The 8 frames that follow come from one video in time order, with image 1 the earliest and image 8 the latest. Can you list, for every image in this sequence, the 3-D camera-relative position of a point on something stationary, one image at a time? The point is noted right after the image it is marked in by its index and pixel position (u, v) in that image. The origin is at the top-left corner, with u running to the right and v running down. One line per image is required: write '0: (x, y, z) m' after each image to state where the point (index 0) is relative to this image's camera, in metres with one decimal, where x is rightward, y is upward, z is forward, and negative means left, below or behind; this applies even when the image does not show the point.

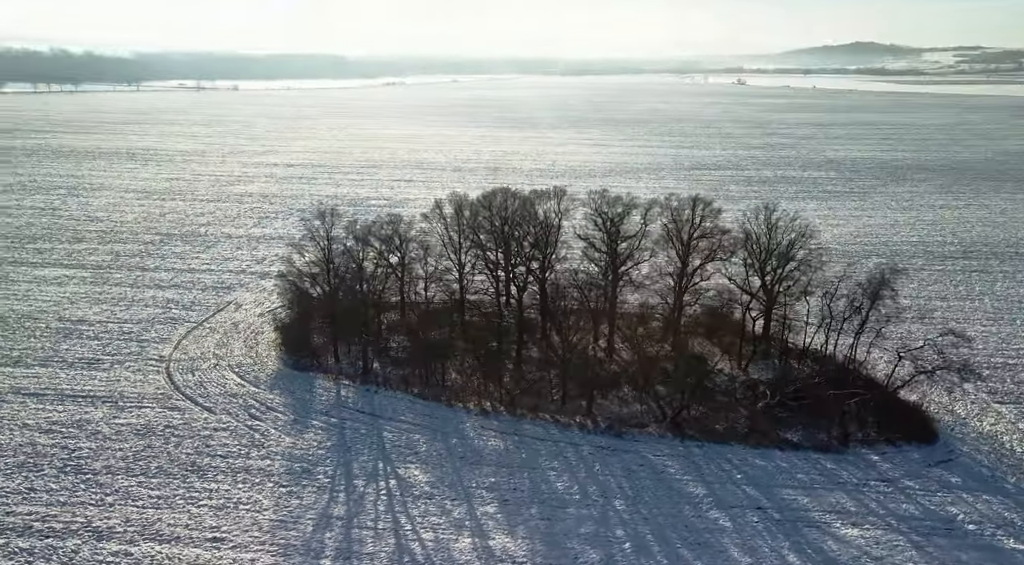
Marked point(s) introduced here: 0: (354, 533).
0: (-4.3, -6.8, +19.7) m
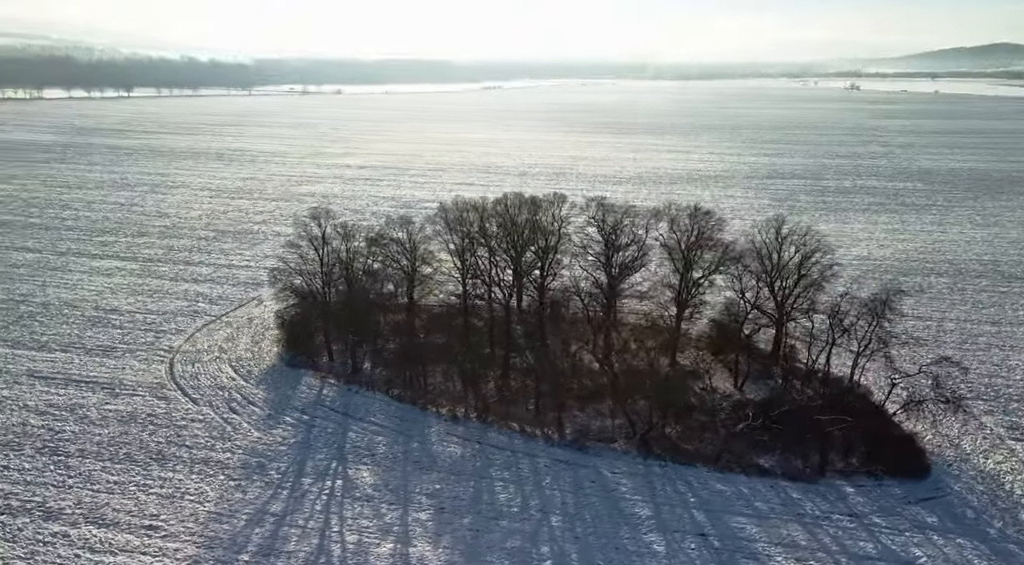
0: (-6.3, -6.7, +19.9) m
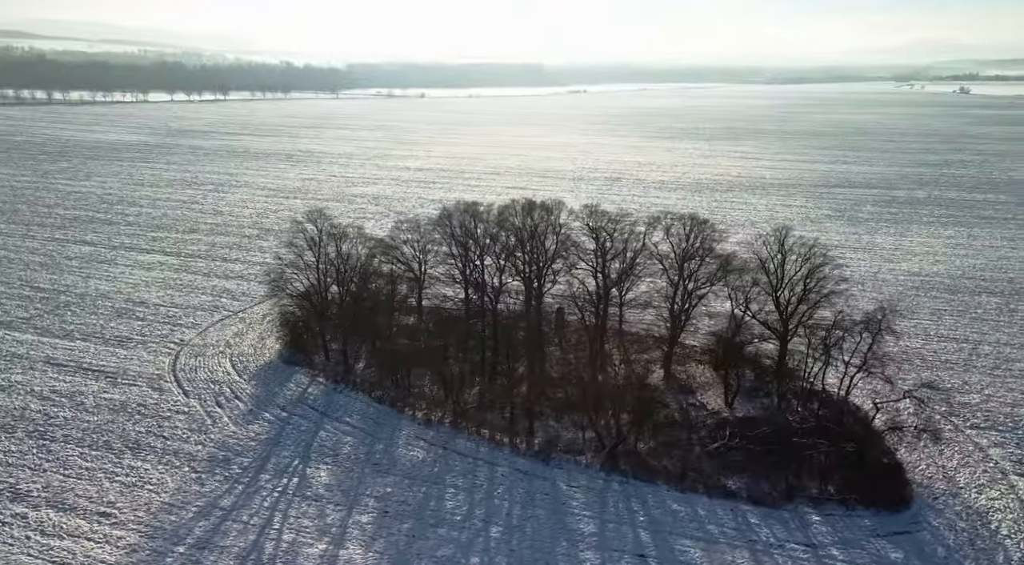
0: (-8.0, -6.7, +20.2) m
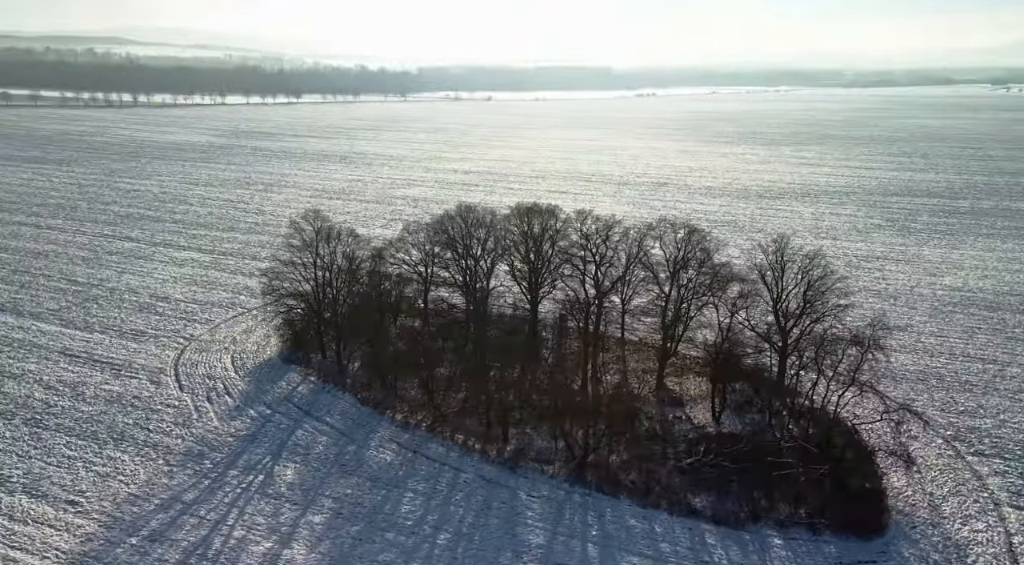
0: (-9.4, -6.7, +20.7) m
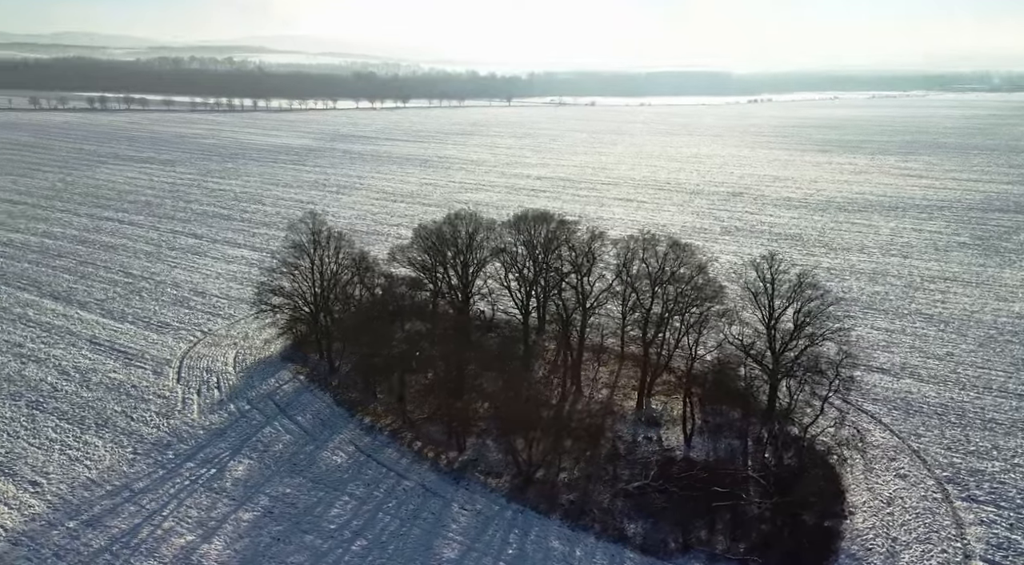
0: (-11.5, -6.6, +21.6) m
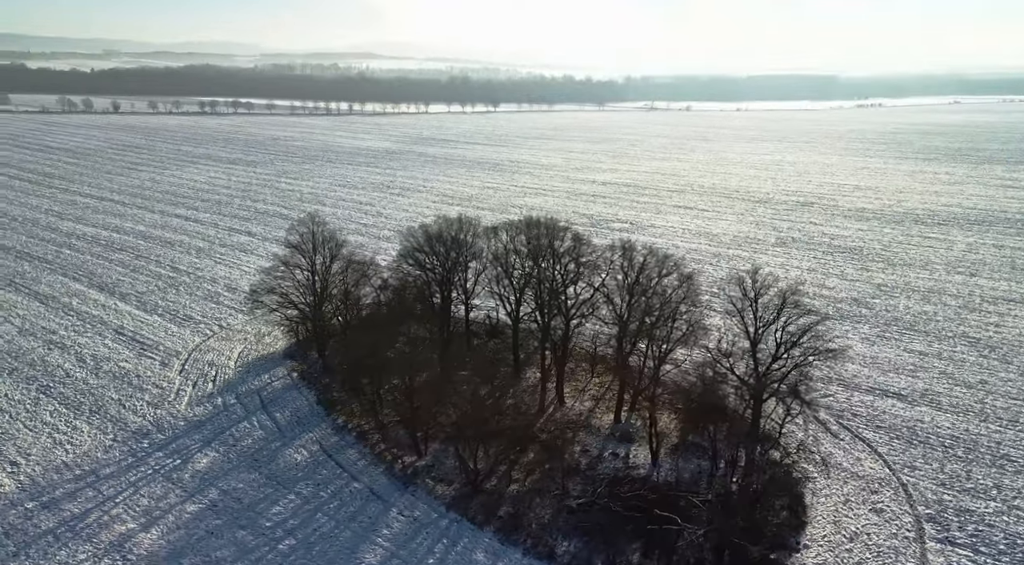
0: (-13.3, -6.4, +22.6) m
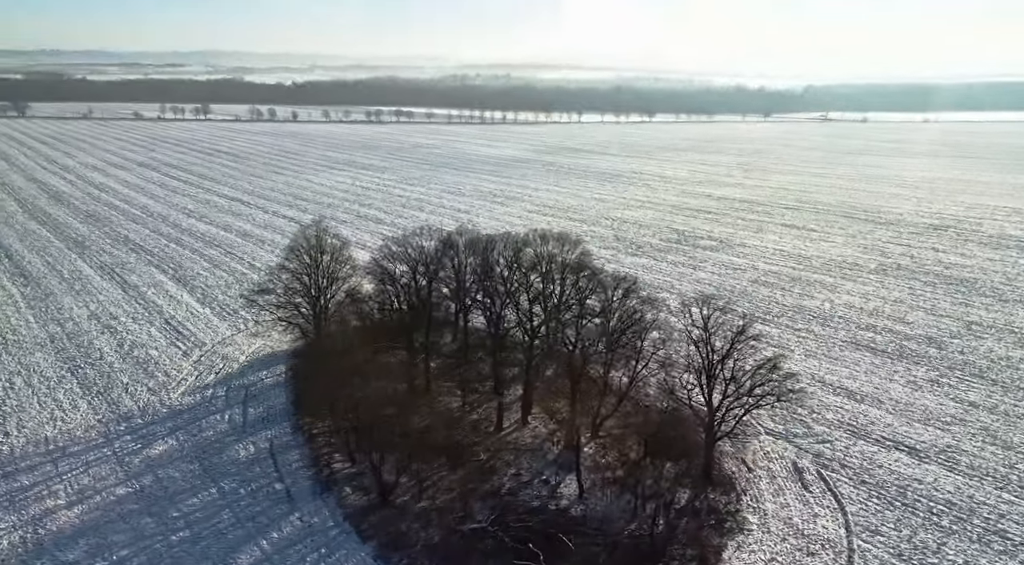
0: (-16.0, -6.2, +25.0) m
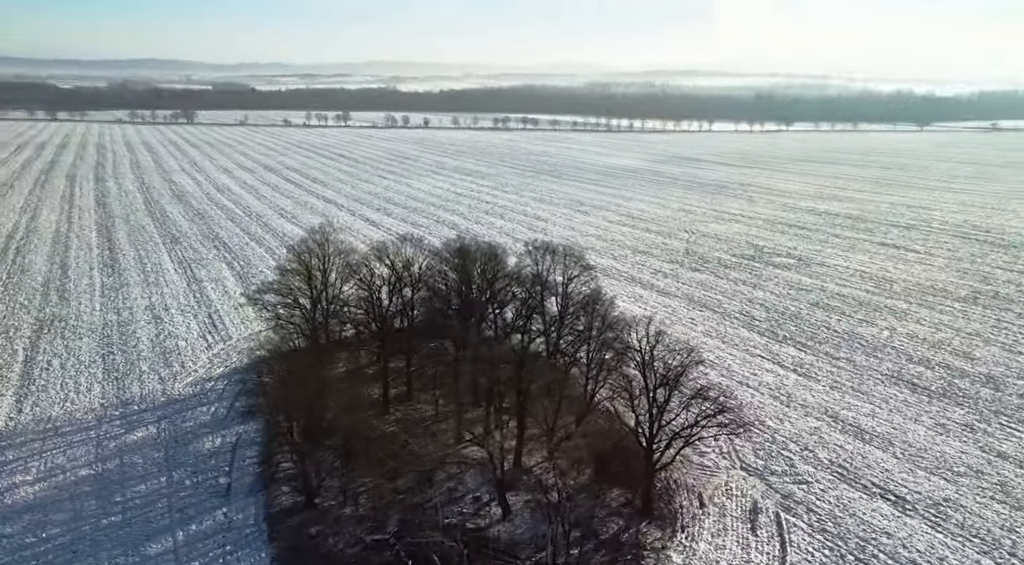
0: (-18.0, -5.9, +27.5) m
